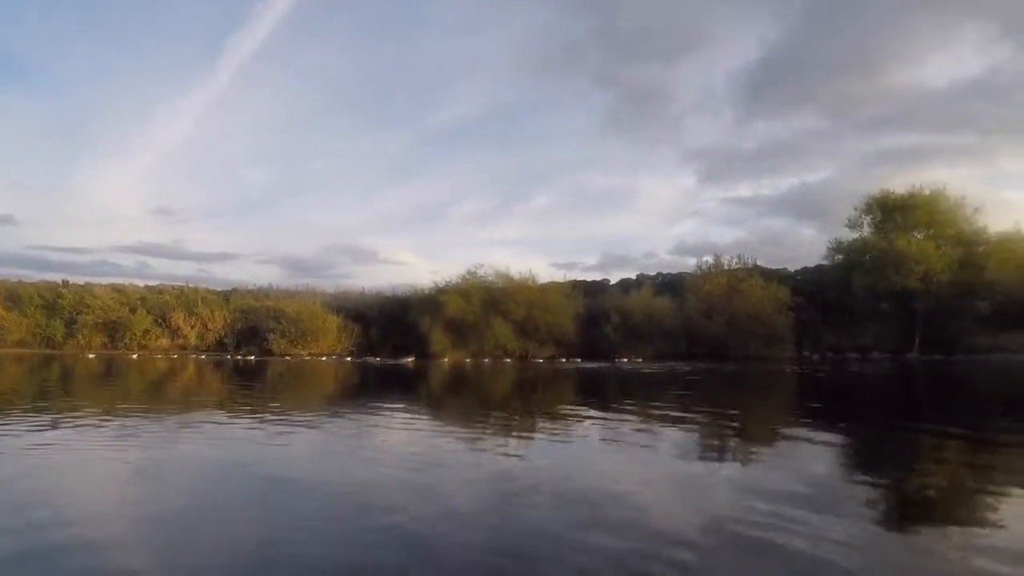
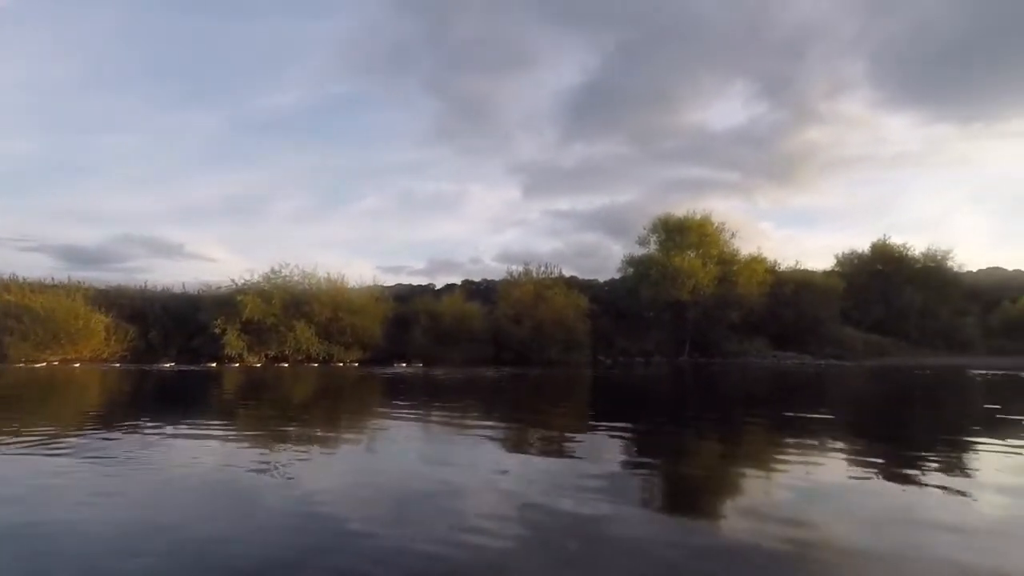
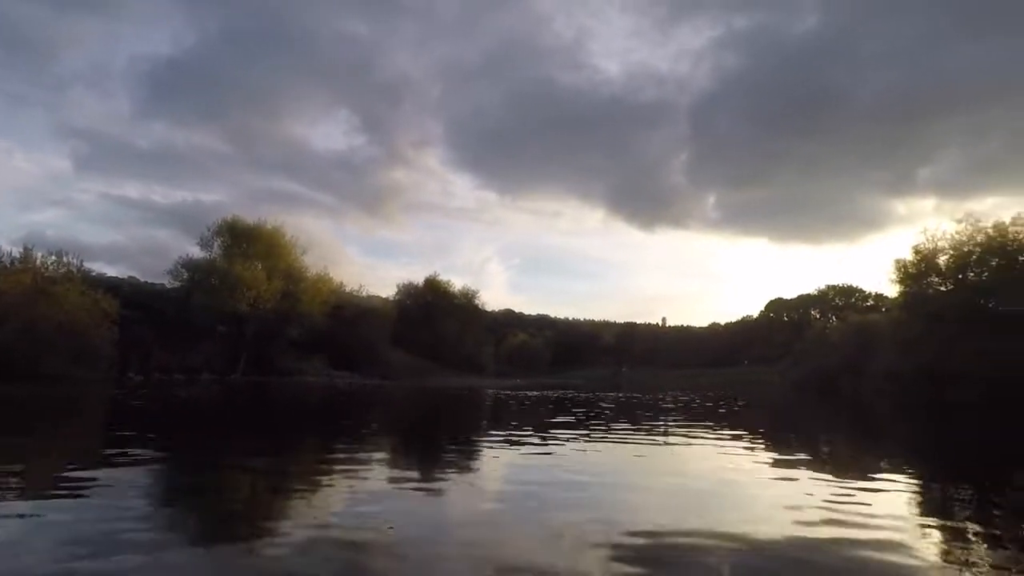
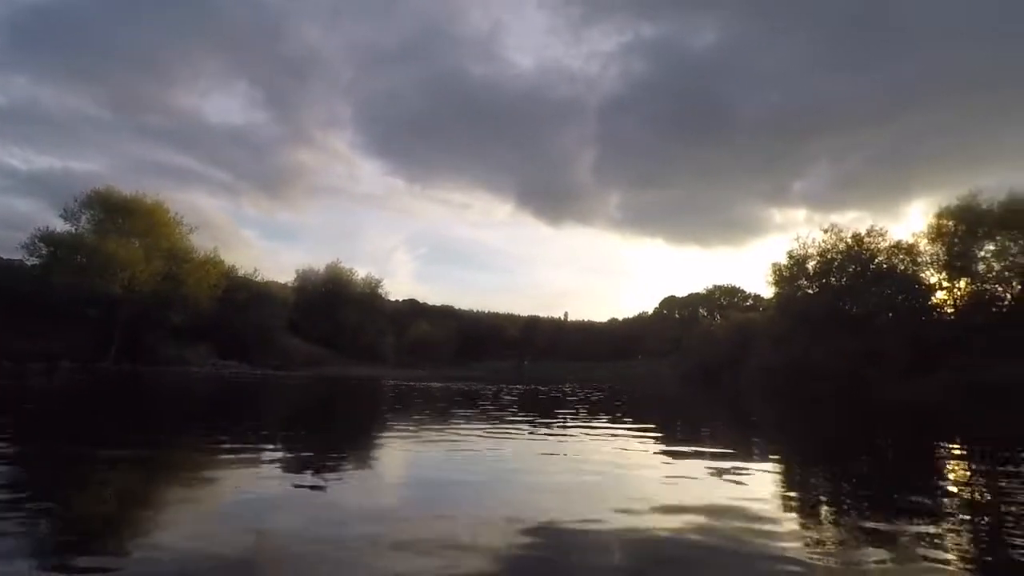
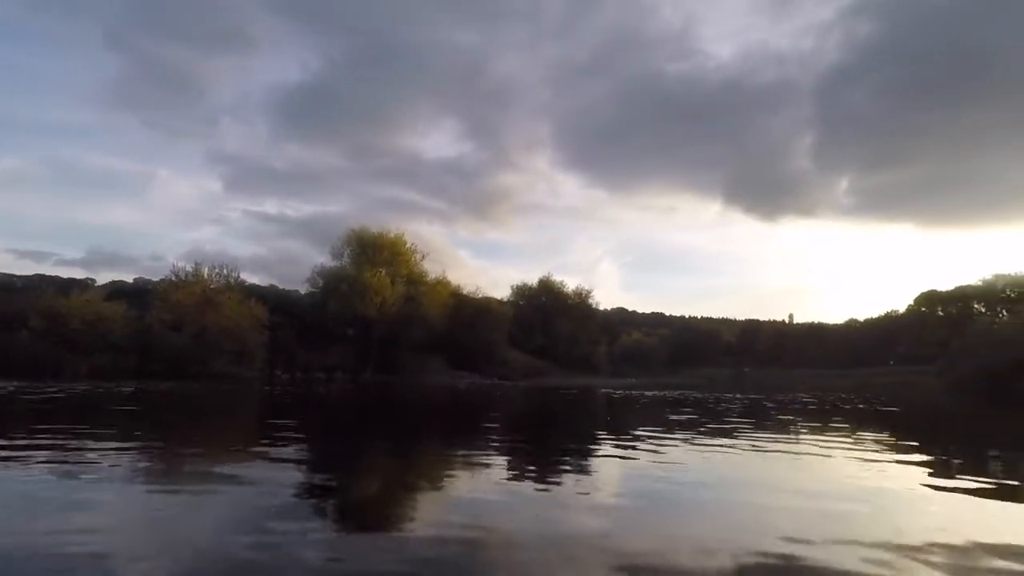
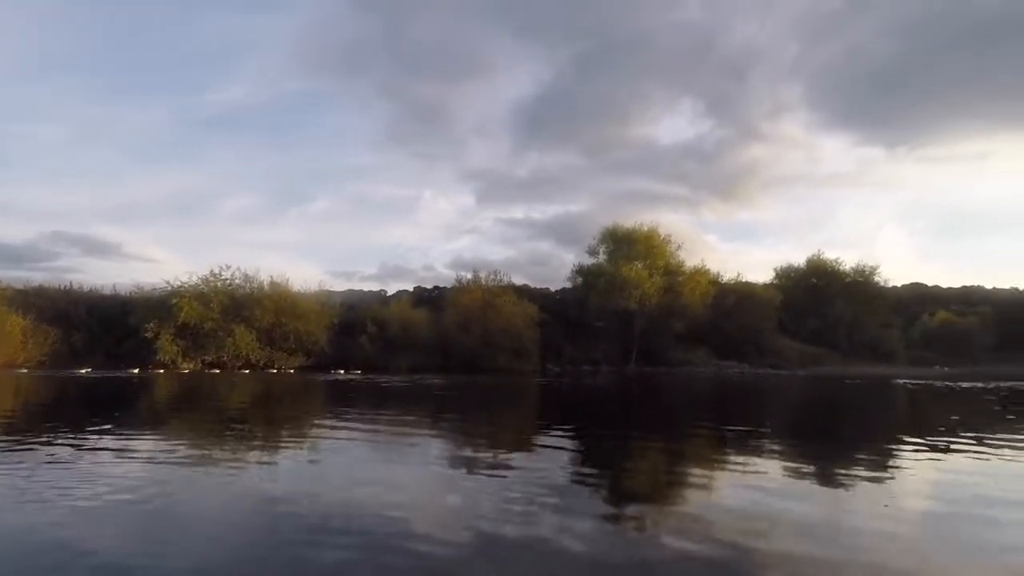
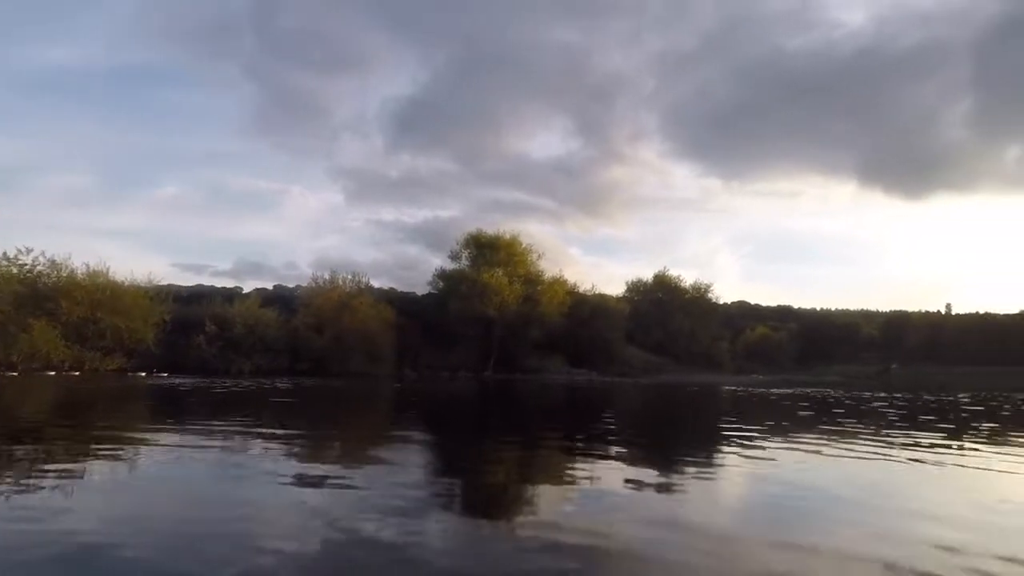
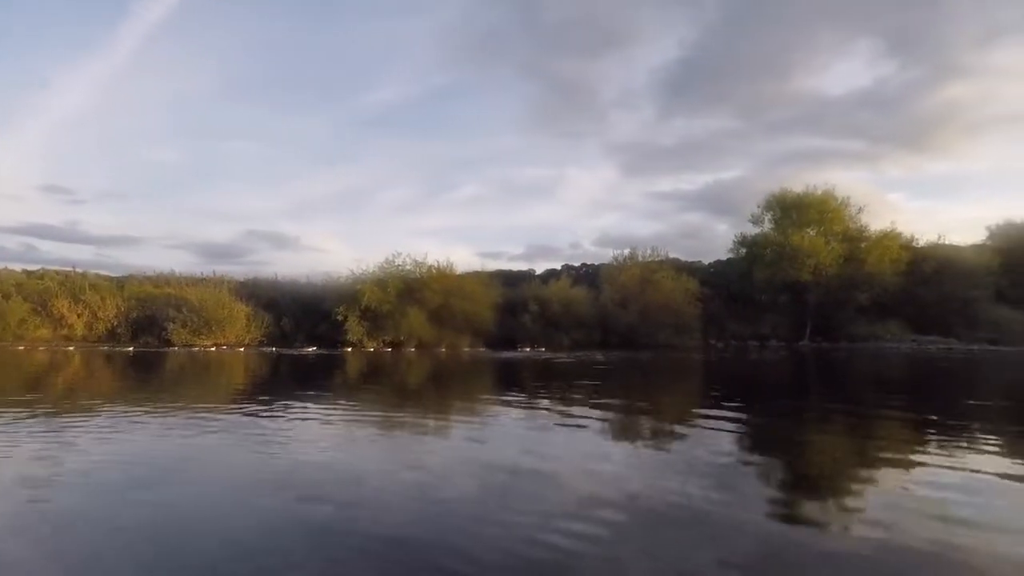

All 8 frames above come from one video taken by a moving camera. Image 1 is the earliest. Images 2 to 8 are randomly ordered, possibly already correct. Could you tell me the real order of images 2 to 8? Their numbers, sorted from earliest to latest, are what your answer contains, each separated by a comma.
8, 2, 6, 7, 5, 3, 4
